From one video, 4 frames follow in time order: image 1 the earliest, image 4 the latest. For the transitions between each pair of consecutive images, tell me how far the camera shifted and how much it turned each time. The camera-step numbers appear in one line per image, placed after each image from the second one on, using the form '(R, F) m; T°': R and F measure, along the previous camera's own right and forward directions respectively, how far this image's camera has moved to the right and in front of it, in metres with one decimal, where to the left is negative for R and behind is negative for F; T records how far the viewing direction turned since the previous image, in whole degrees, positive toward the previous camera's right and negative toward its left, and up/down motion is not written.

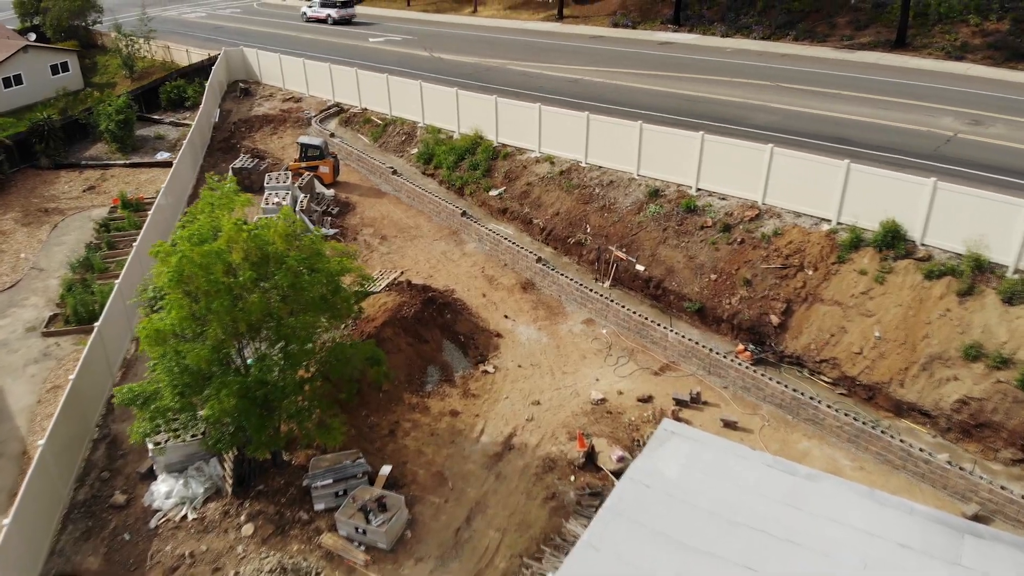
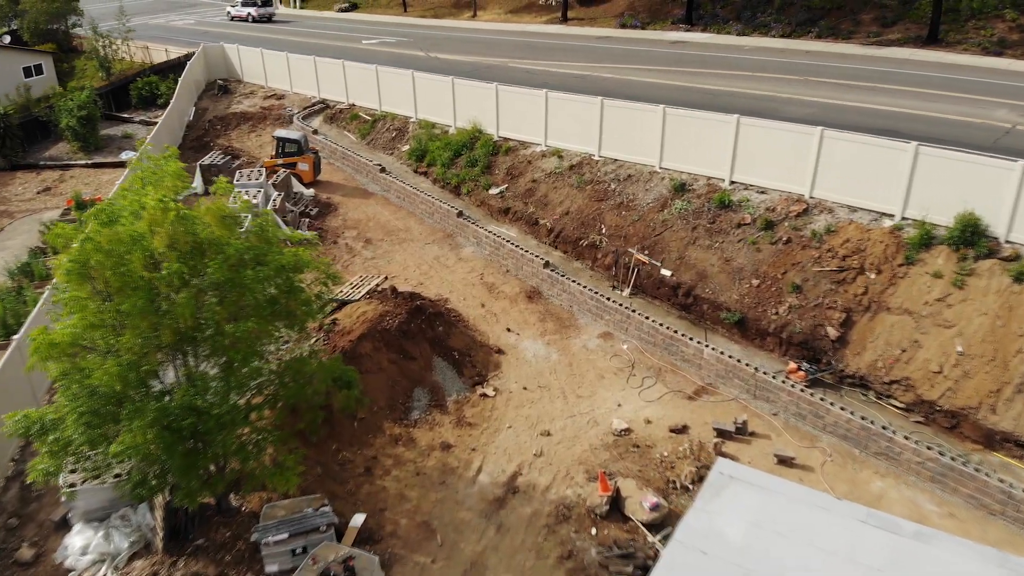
(-0.1, +2.5) m; 0°
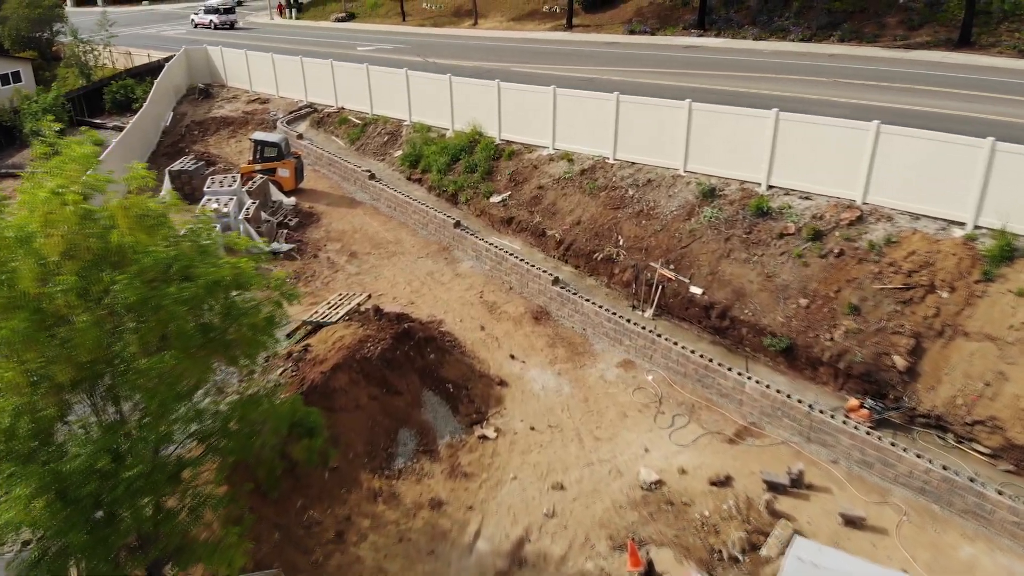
(0.0, +2.0) m; 0°
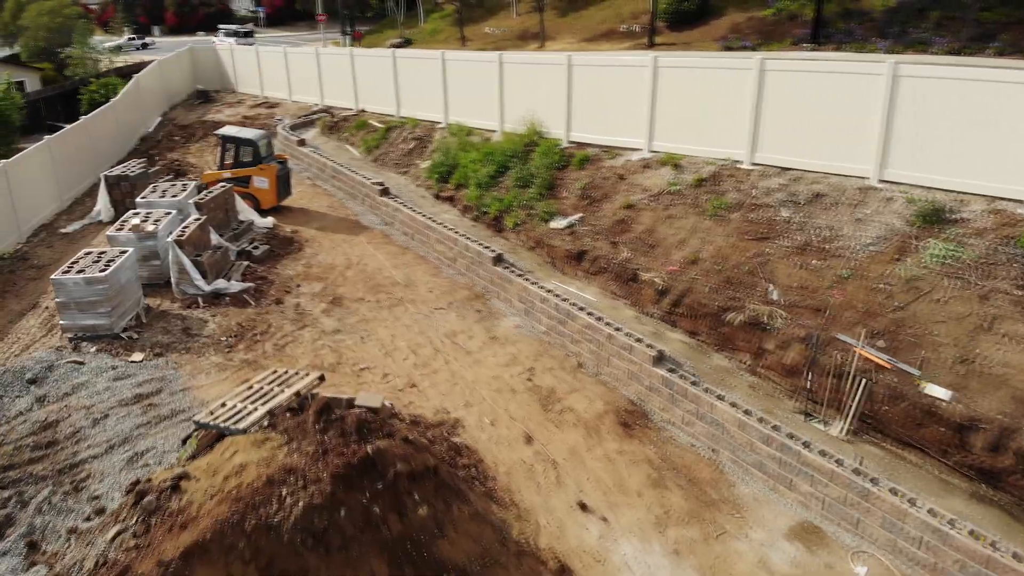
(-0.1, +5.4) m; -4°
